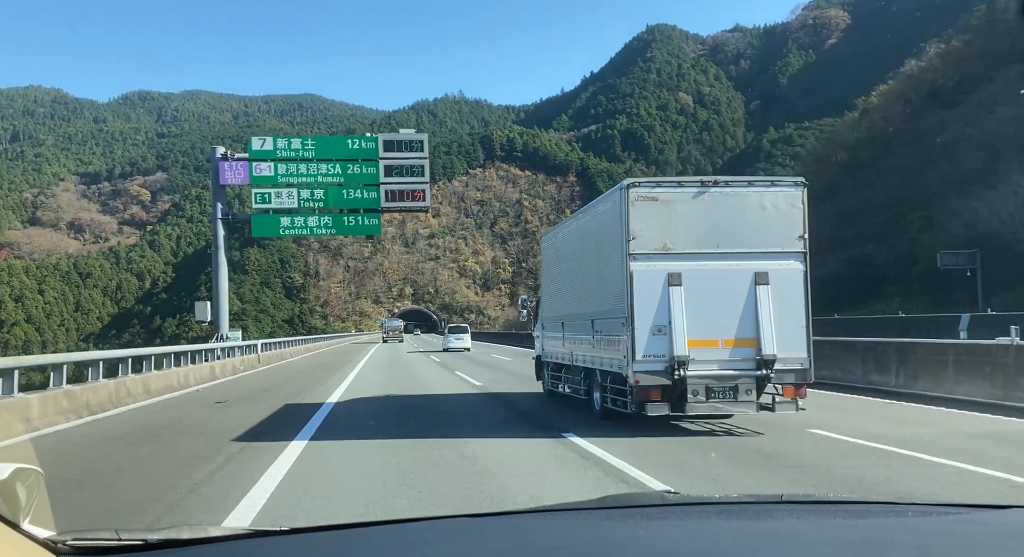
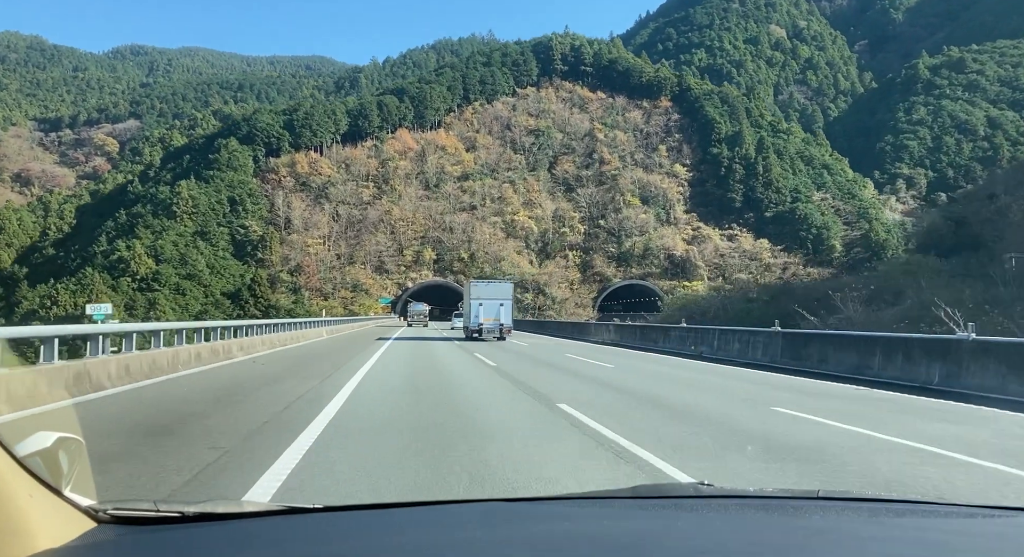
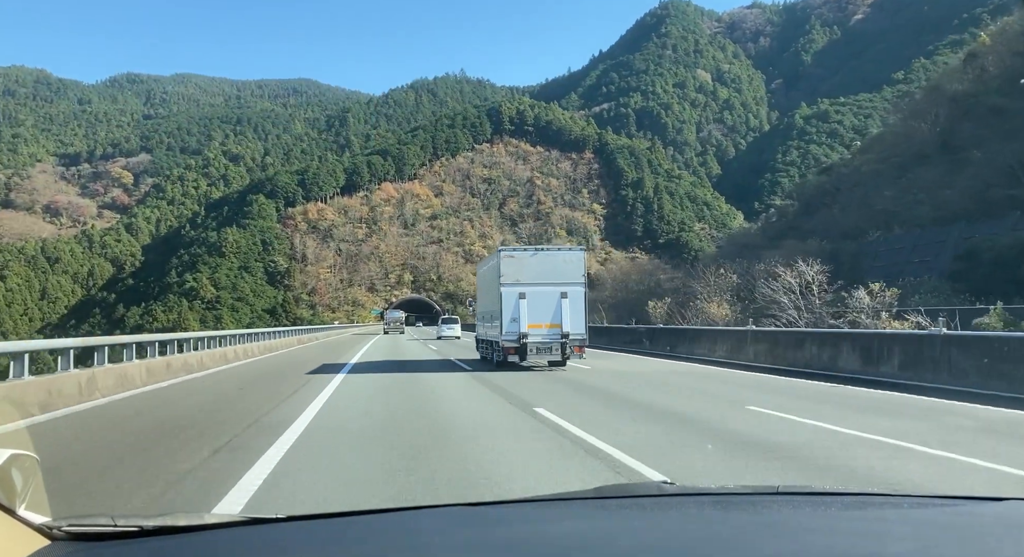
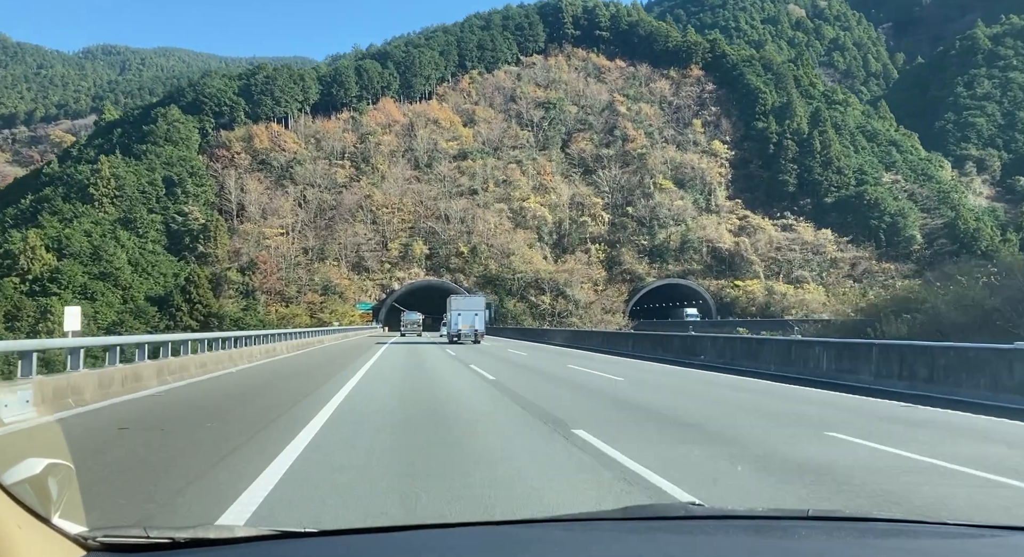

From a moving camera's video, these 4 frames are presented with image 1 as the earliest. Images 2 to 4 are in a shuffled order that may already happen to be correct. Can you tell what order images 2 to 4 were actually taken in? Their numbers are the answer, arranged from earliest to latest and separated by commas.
3, 2, 4
